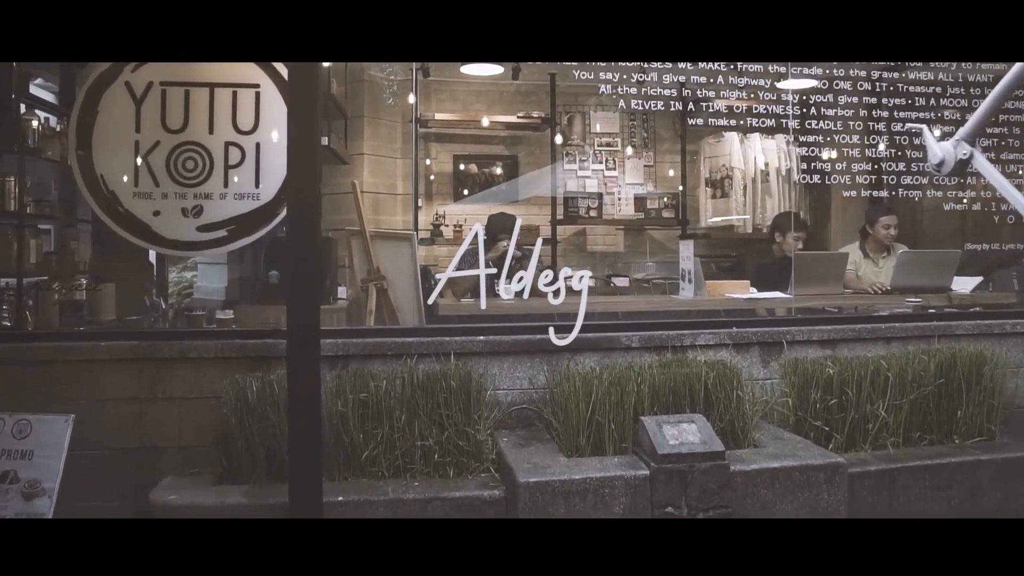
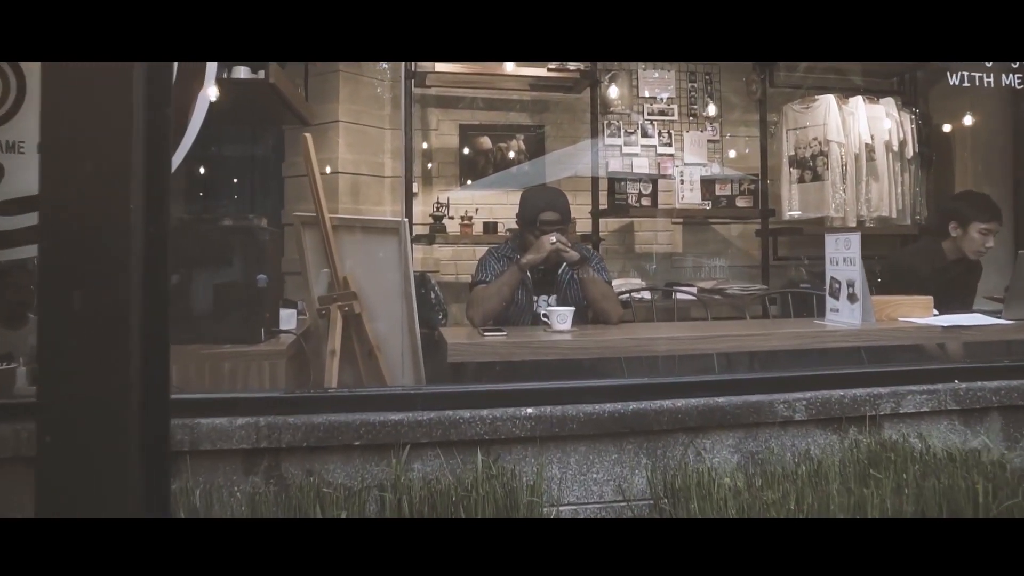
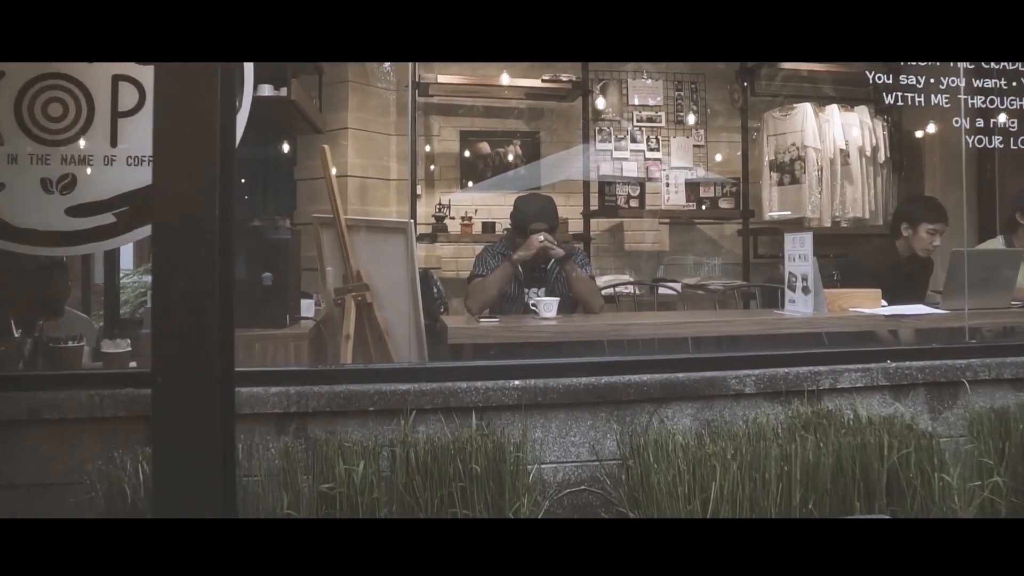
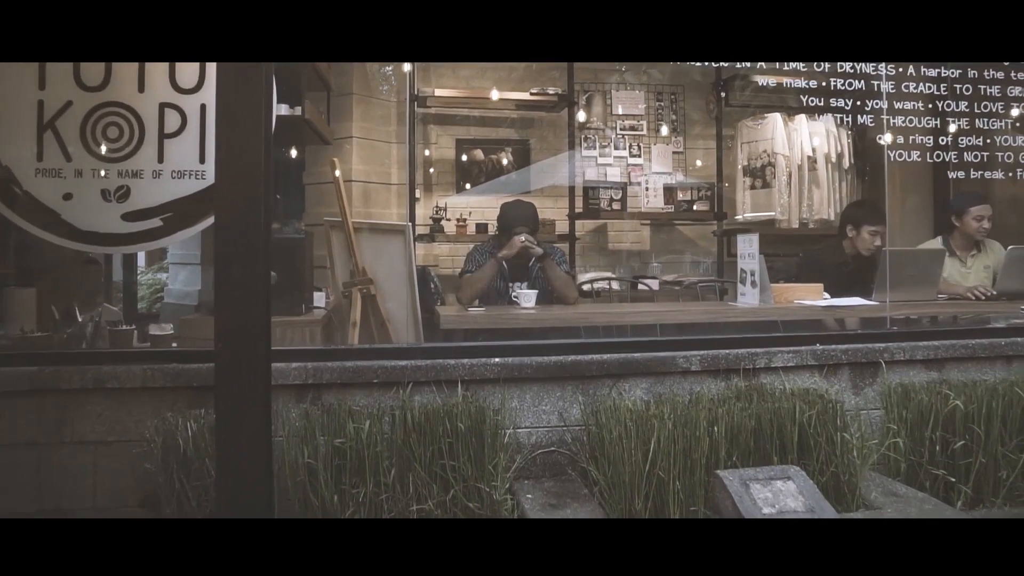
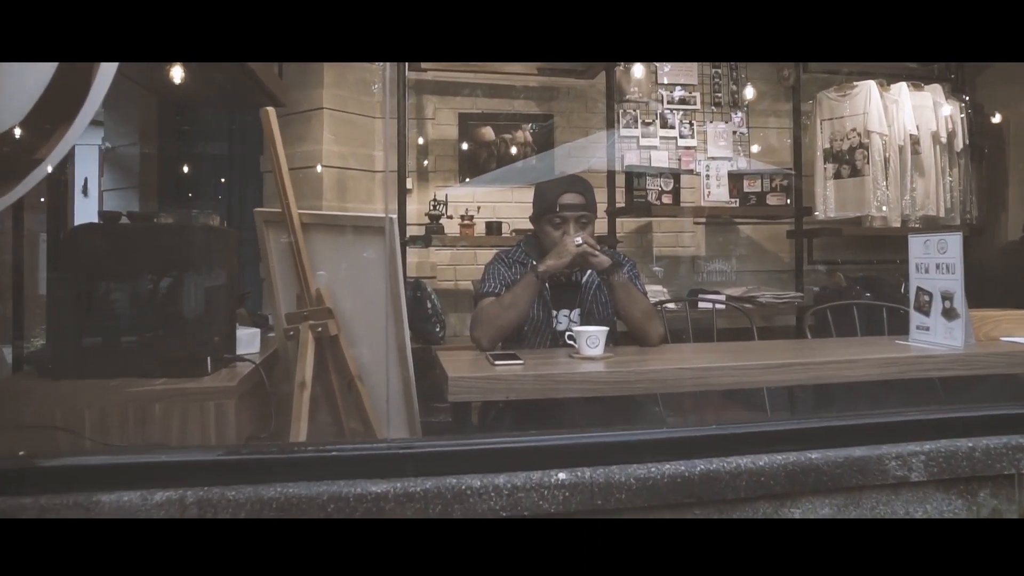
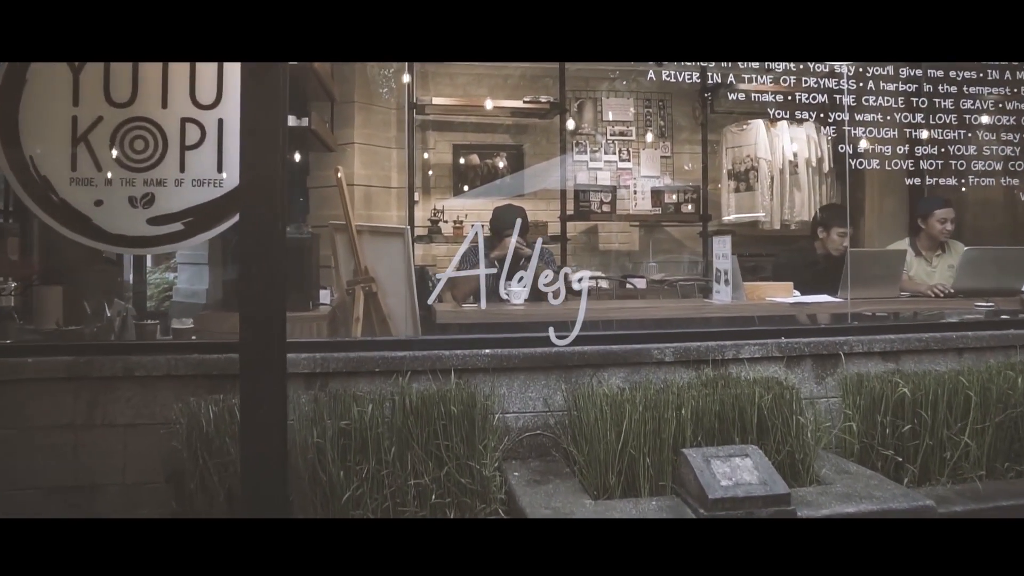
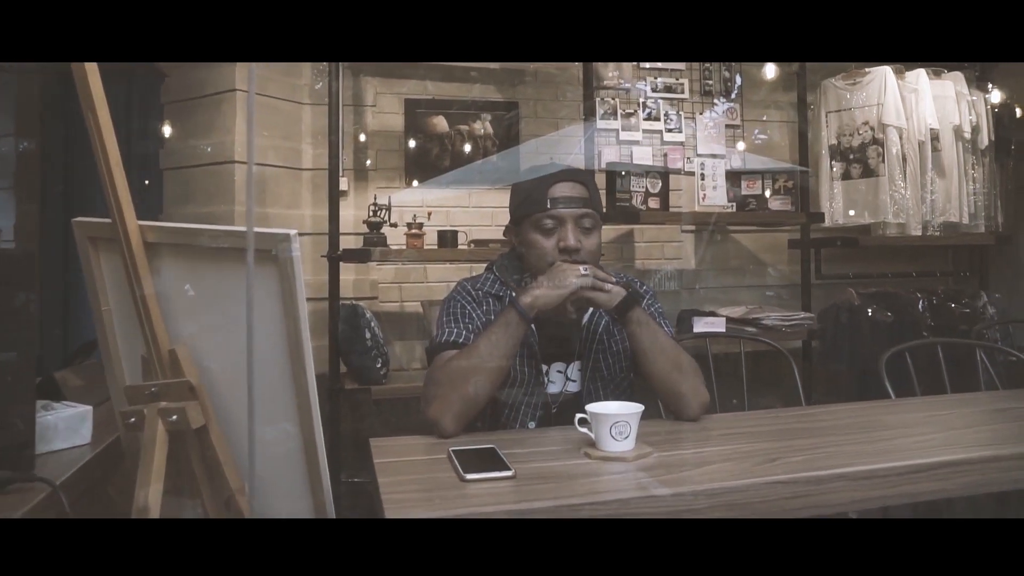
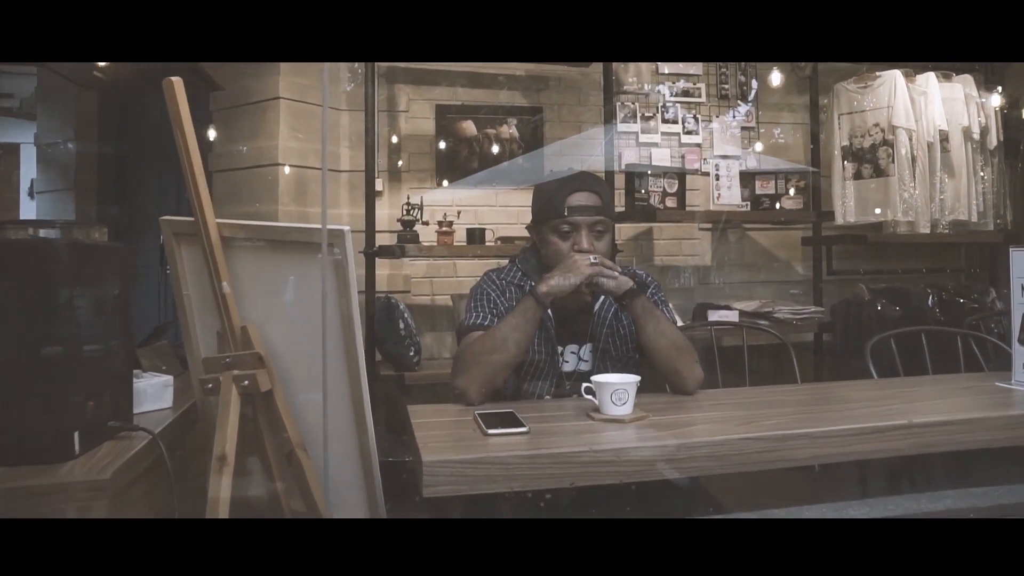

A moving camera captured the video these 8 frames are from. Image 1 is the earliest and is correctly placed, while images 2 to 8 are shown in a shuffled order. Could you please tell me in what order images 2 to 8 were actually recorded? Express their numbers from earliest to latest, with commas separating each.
6, 4, 3, 2, 5, 8, 7
